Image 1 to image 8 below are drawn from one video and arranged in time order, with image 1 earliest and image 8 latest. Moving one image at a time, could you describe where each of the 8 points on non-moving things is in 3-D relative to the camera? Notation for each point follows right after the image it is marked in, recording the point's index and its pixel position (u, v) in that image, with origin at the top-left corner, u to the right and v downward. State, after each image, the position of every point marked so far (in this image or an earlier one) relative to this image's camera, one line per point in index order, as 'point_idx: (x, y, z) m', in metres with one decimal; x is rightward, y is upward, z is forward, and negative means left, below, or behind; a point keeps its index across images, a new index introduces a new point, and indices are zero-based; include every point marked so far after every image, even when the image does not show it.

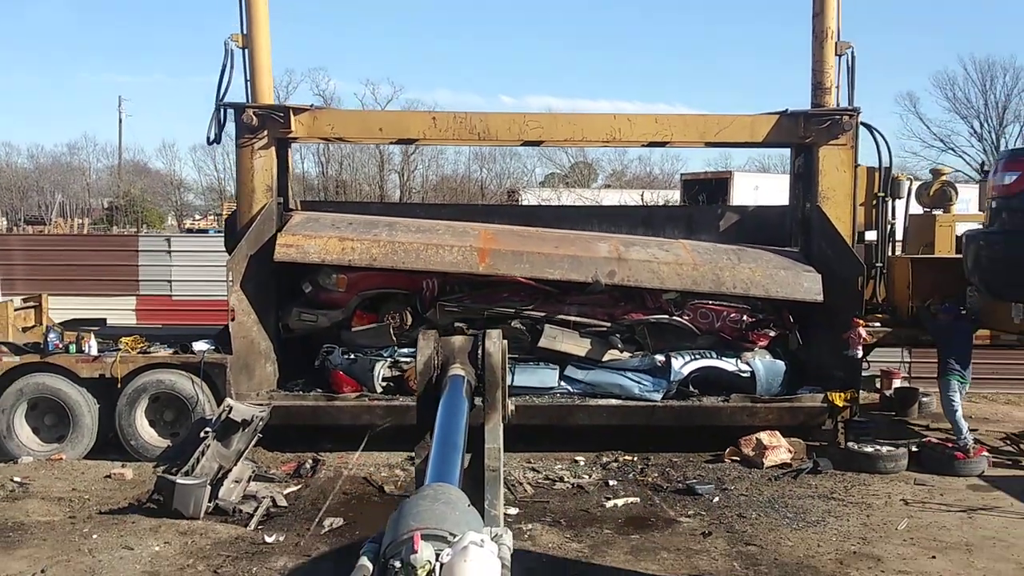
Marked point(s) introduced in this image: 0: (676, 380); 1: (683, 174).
0: (+1.2, -0.7, +6.9) m
1: (+3.5, +2.3, +18.9) m
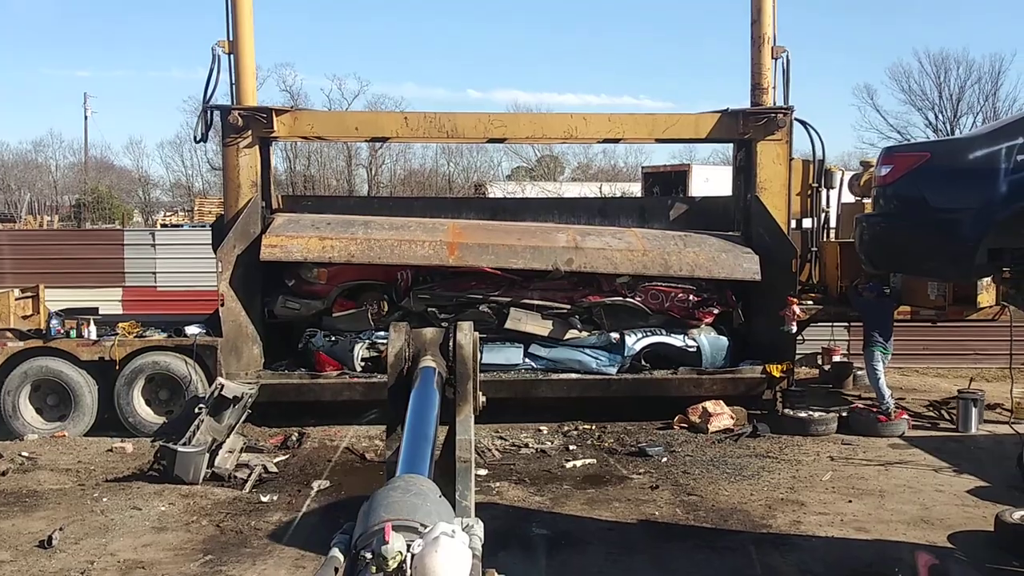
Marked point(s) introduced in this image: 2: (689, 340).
0: (+1.0, -0.6, +7.5) m
1: (+2.8, +2.6, +19.6) m
2: (+1.5, -0.4, +7.7) m
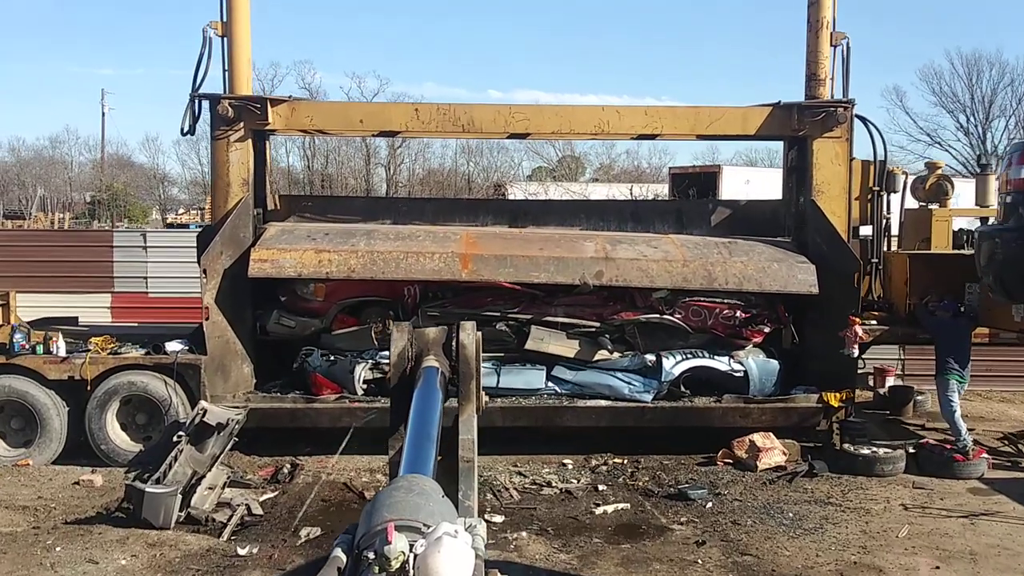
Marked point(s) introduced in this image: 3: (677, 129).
0: (+1.1, -0.7, +6.6) m
1: (+3.2, +2.4, +18.7) m
2: (+1.7, -0.6, +6.8) m
3: (+1.3, +1.2, +7.0) m
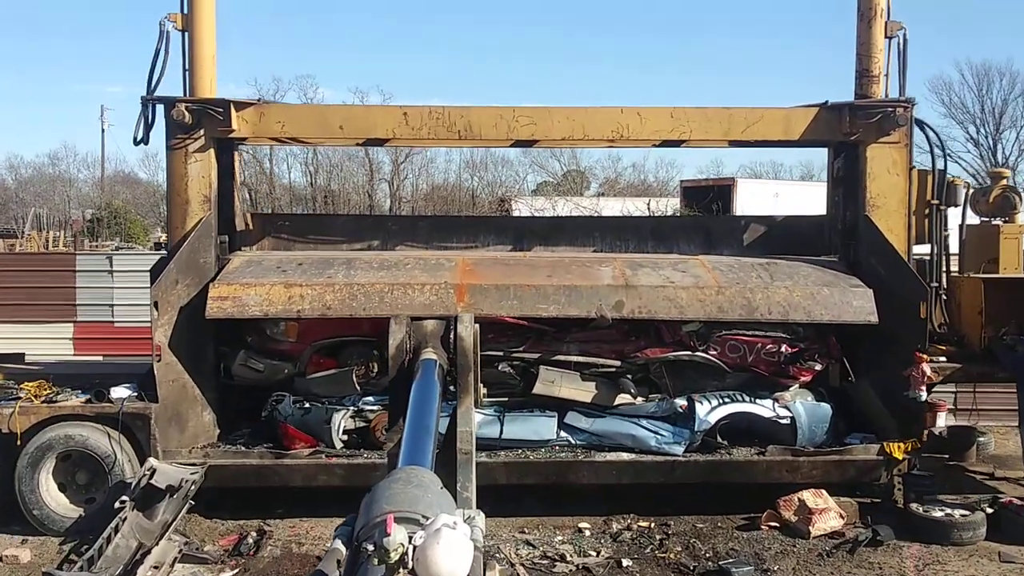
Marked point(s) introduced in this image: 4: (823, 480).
0: (+1.2, -0.9, +5.6) m
1: (+3.3, +2.1, +17.7) m
2: (+1.7, -0.8, +5.8) m
3: (+1.3, +1.0, +6.0) m
4: (+1.9, -1.2, +5.6) m
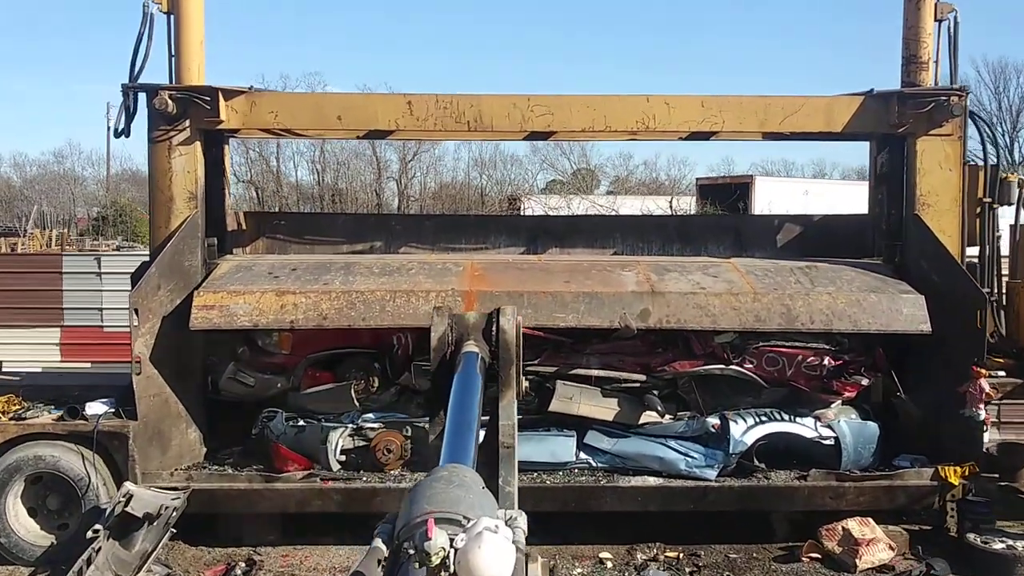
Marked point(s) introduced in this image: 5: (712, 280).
0: (+1.2, -0.9, +5.1) m
1: (+3.5, +2.0, +17.2) m
2: (+1.8, -0.8, +5.2) m
3: (+1.4, +1.0, +5.4) m
4: (+2.0, -1.2, +5.1) m
5: (+1.2, +0.1, +5.3) m
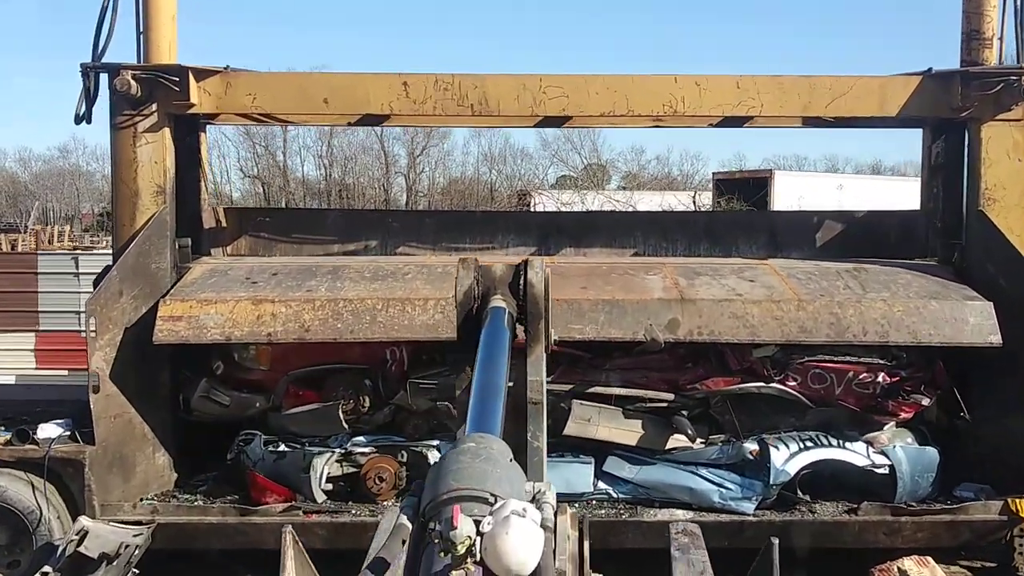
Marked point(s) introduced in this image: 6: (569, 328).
0: (+1.3, -0.9, +4.5) m
1: (+3.7, +2.1, +16.5) m
2: (+1.8, -0.8, +4.6) m
3: (+1.4, +0.9, +4.8) m
4: (+2.0, -1.2, +4.4) m
5: (+1.2, 0.0, +4.7) m
6: (+0.3, -0.2, +4.3) m
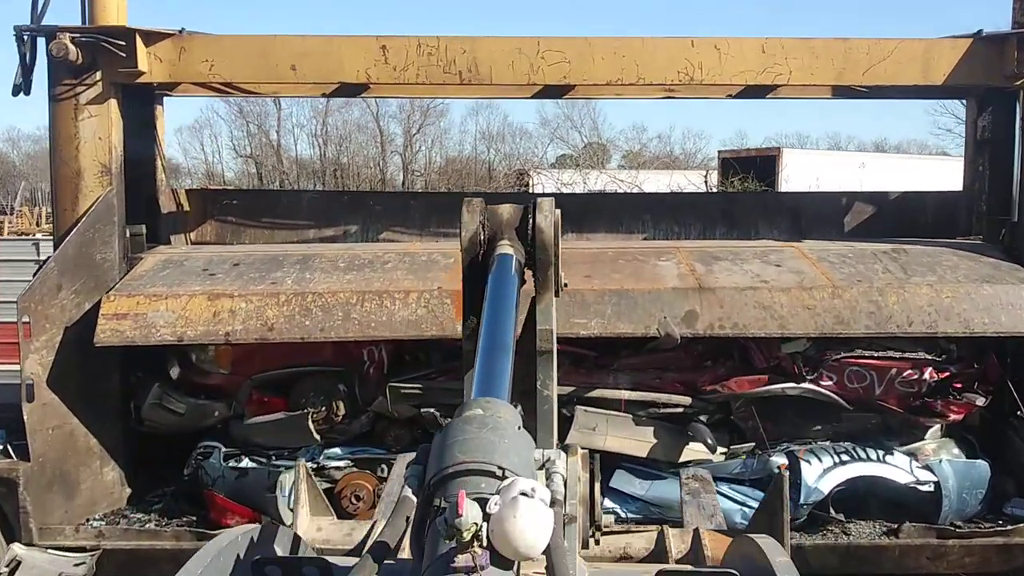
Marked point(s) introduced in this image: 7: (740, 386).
0: (+1.3, -0.9, +3.9) m
1: (+3.6, +2.4, +15.9) m
2: (+1.8, -0.8, +4.0) m
3: (+1.4, +1.0, +4.2) m
4: (+2.0, -1.2, +3.9) m
5: (+1.2, +0.1, +4.1) m
6: (+0.2, -0.1, +3.8) m
7: (+1.0, -0.4, +4.0) m
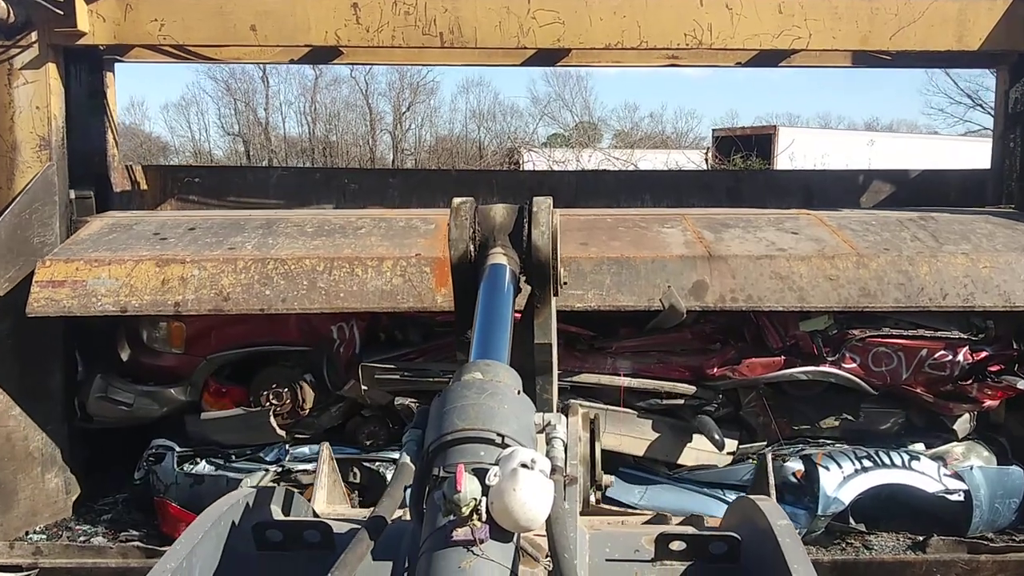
0: (+1.2, -0.9, +3.5) m
1: (+3.5, +2.7, +15.4) m
2: (+1.7, -0.8, +3.6) m
3: (+1.3, +1.0, +3.8) m
4: (+1.9, -1.2, +3.5) m
5: (+1.1, +0.1, +3.7) m
6: (+0.2, -0.1, +3.4) m
7: (+0.9, -0.4, +3.6) m
